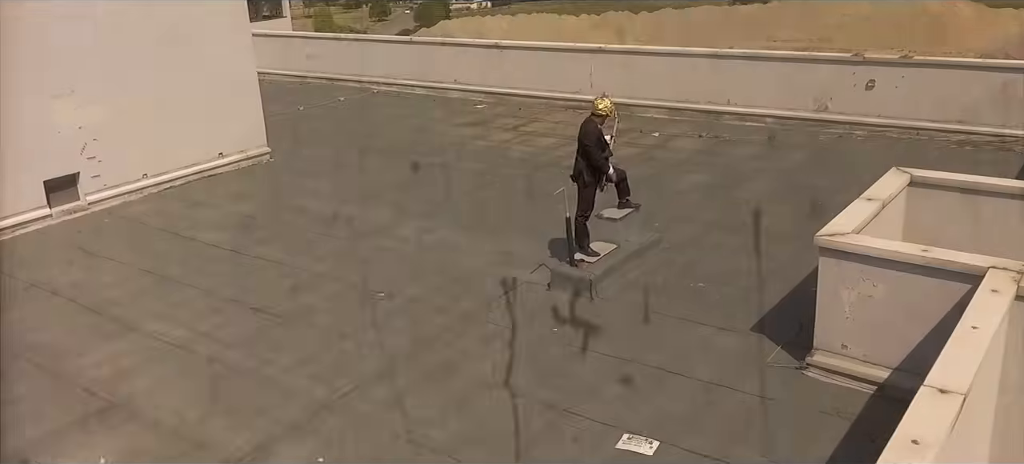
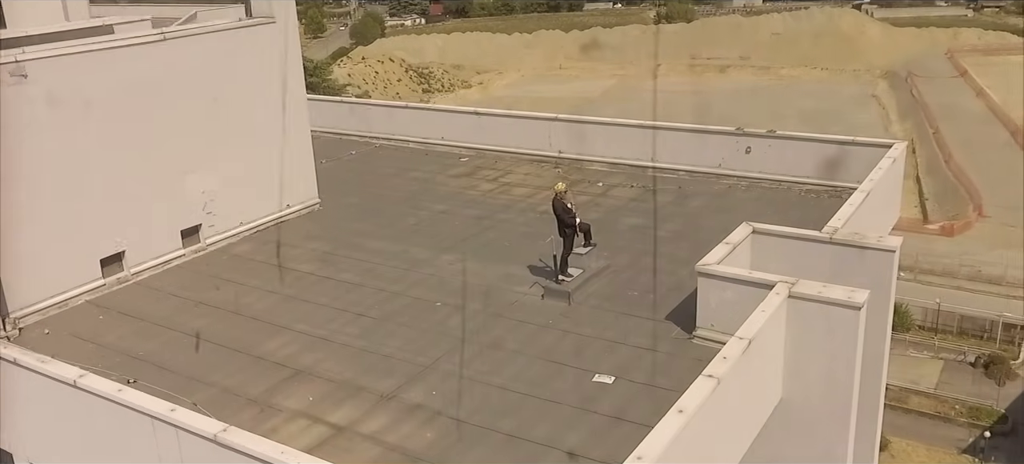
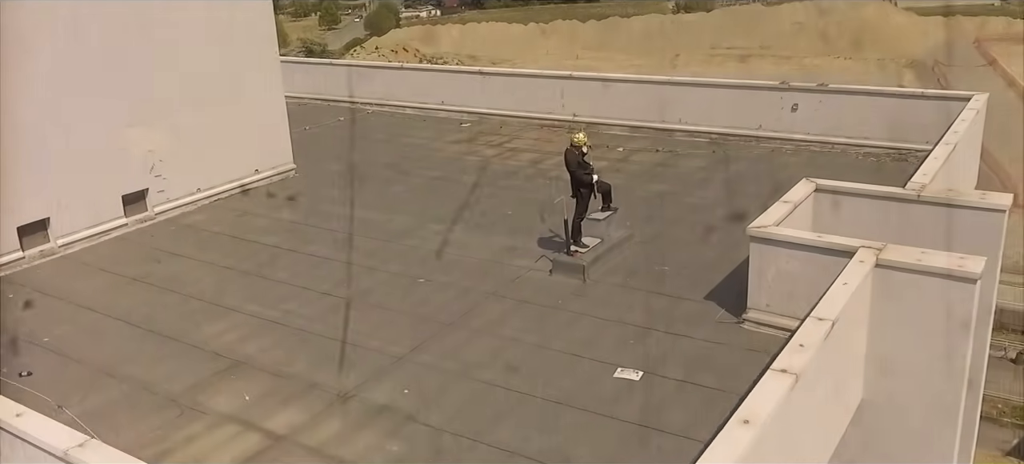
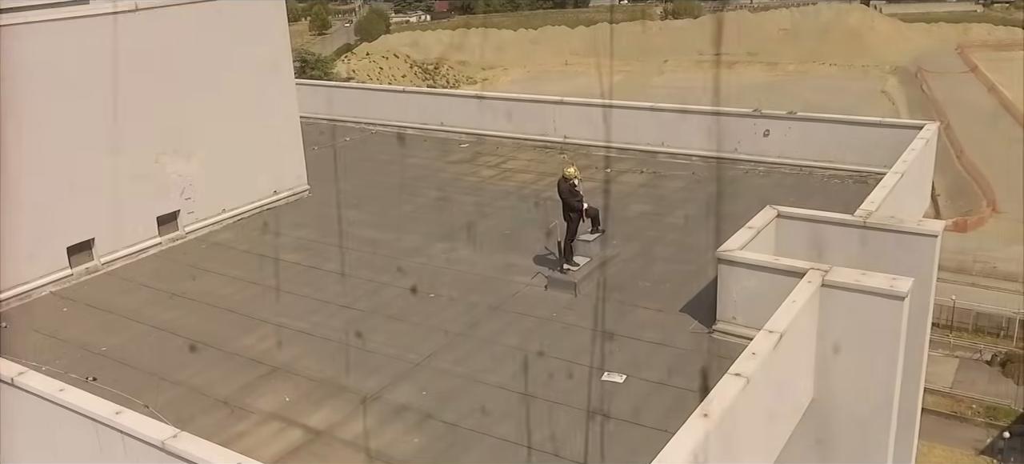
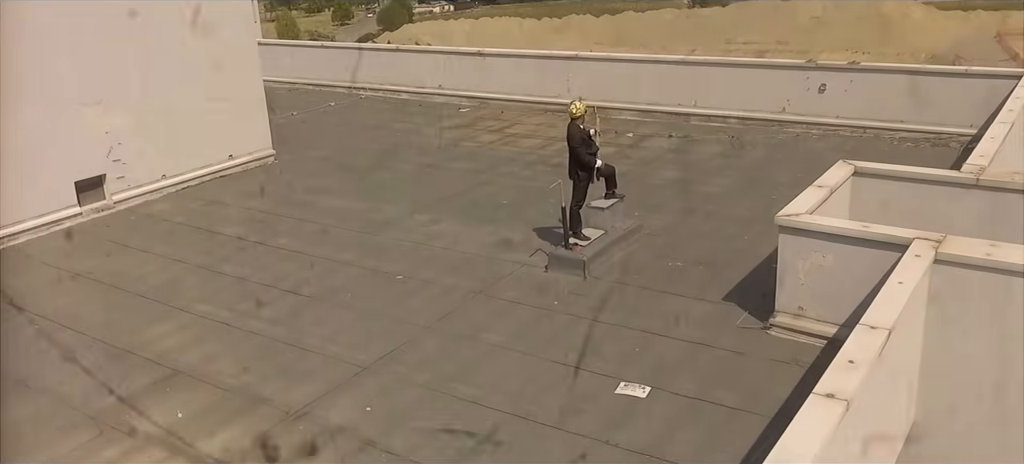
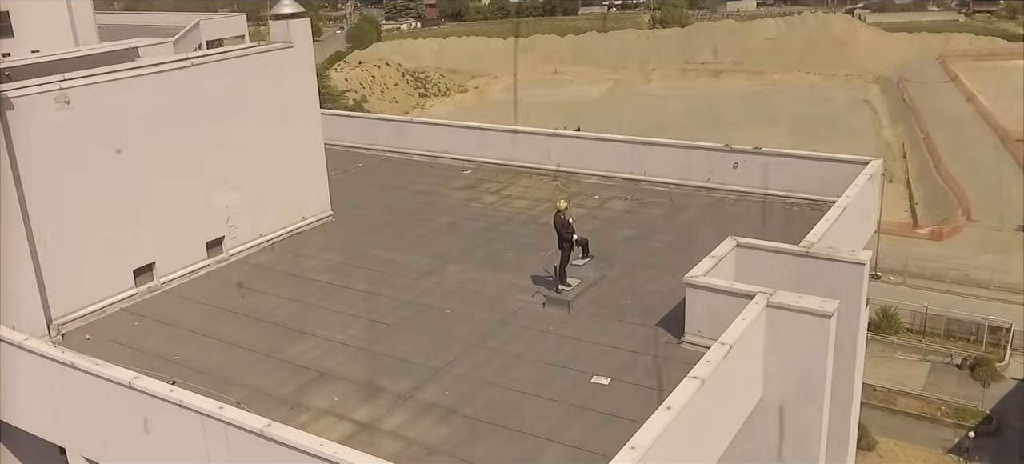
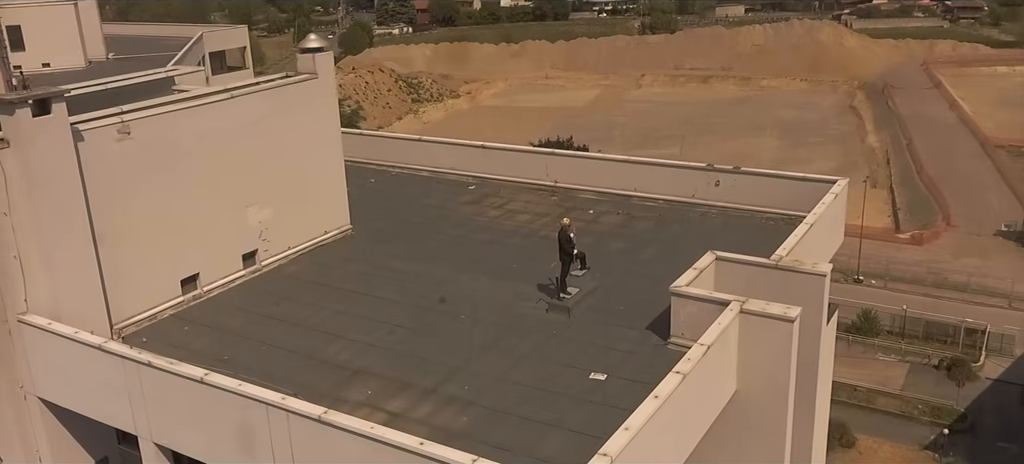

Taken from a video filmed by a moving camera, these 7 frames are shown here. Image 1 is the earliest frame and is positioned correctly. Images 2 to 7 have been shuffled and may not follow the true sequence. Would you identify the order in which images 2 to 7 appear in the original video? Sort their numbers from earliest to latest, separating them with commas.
5, 3, 4, 2, 6, 7
